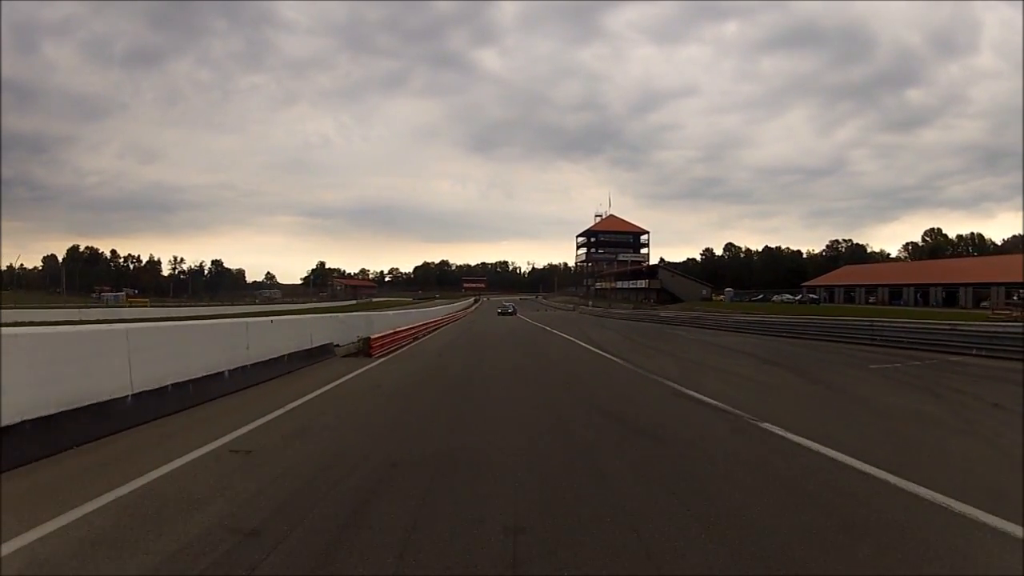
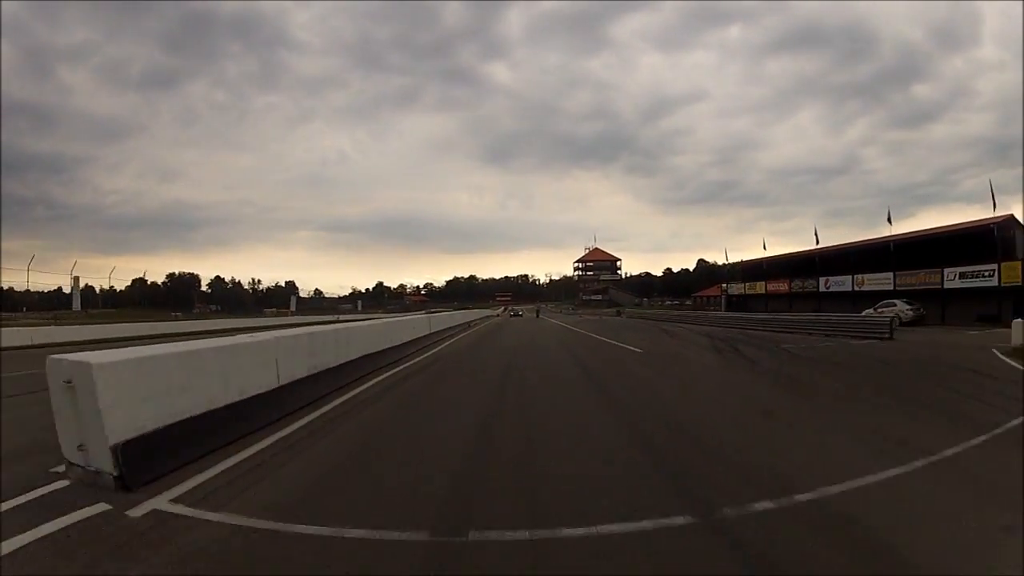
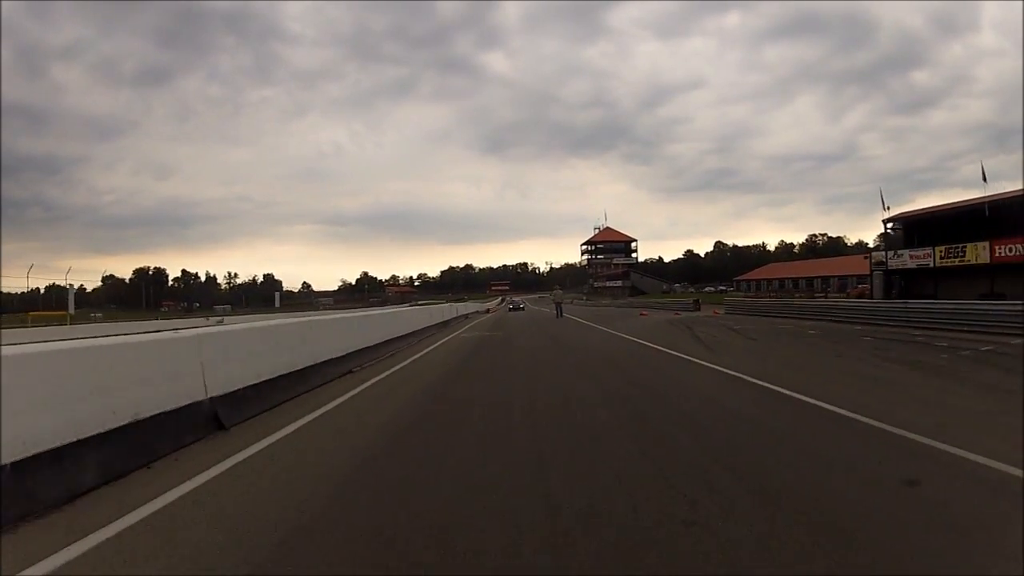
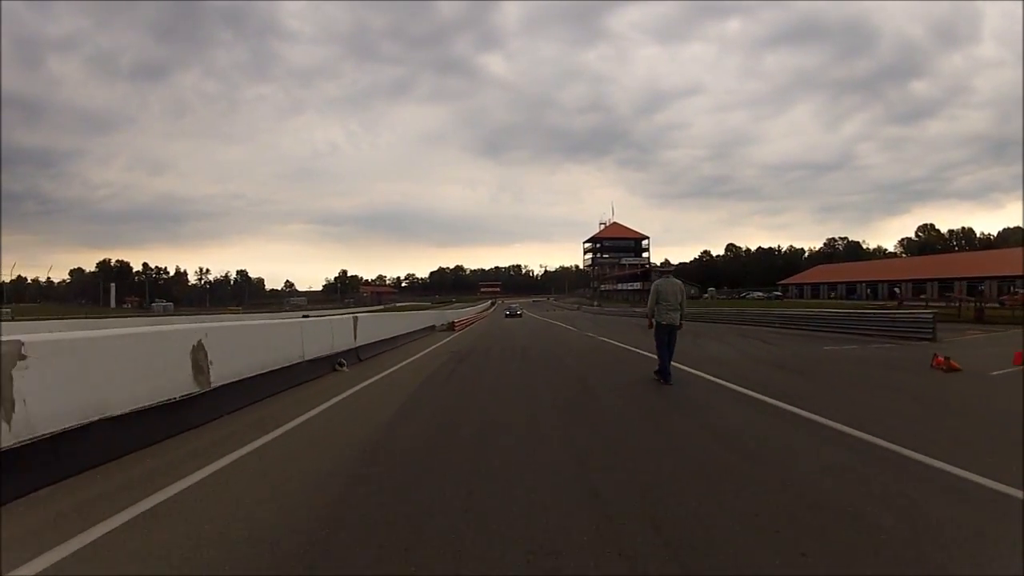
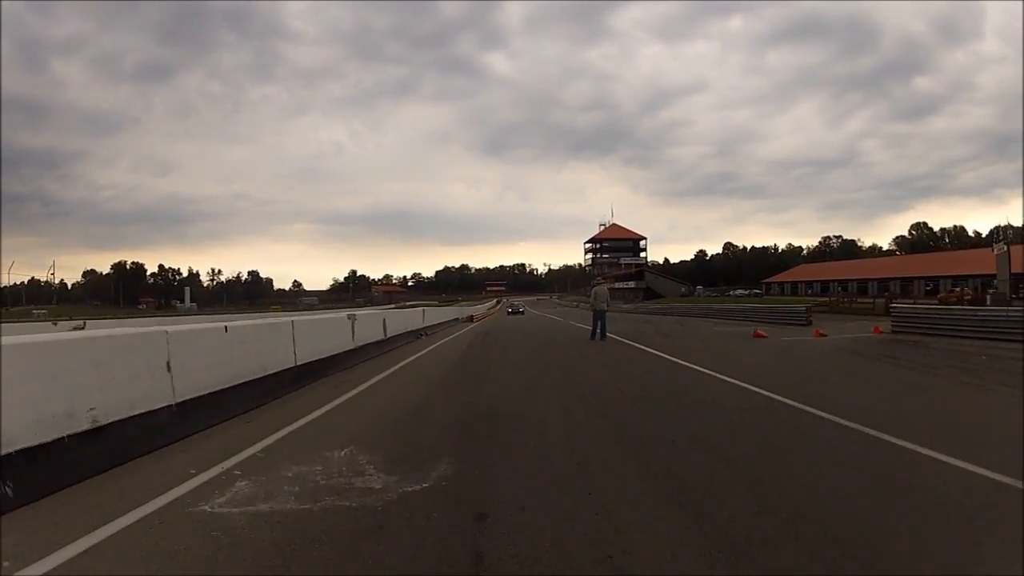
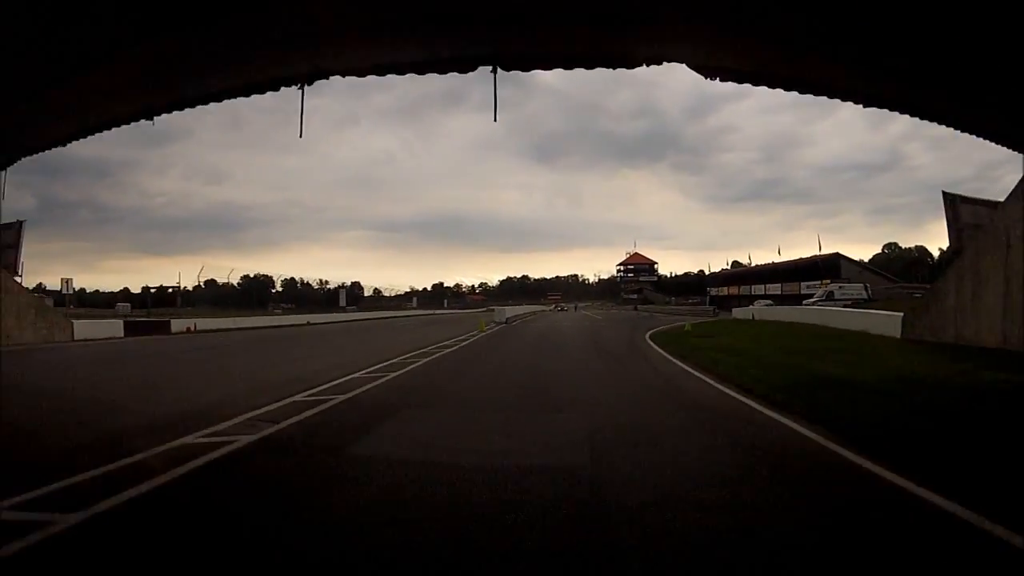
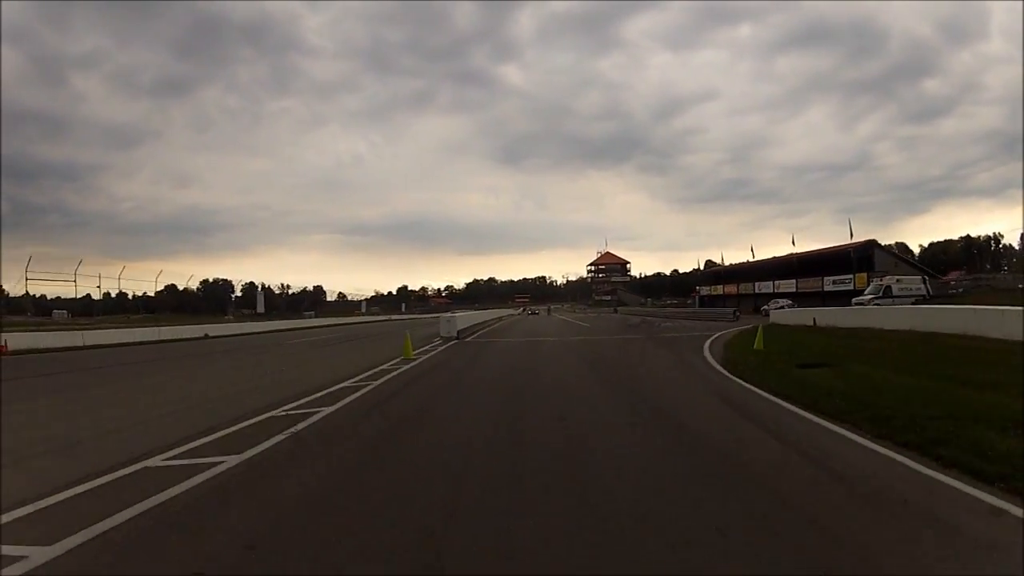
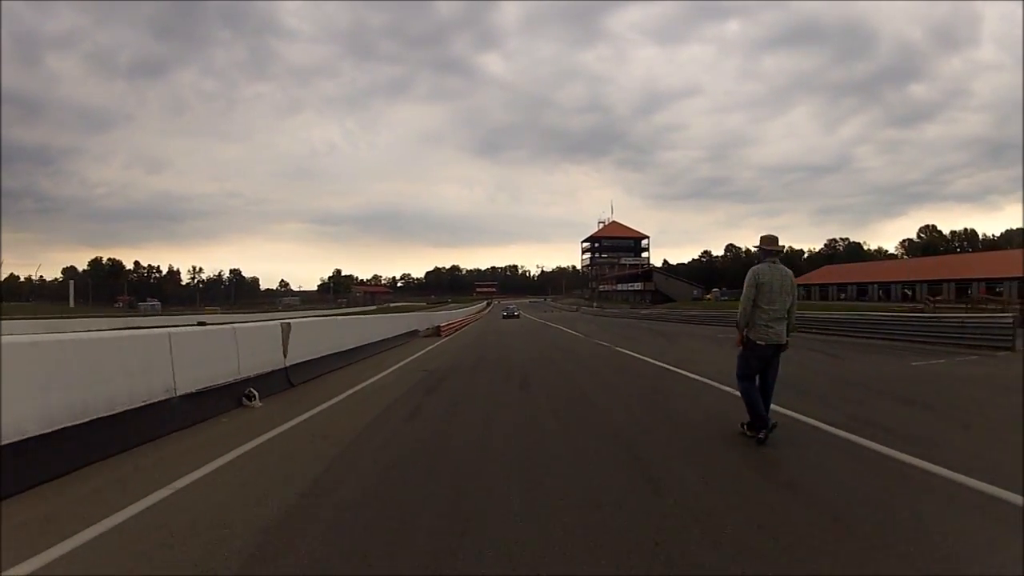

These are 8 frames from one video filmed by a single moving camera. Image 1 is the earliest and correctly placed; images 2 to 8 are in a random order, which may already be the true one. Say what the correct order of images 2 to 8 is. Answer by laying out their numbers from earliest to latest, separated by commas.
8, 4, 5, 3, 2, 7, 6
